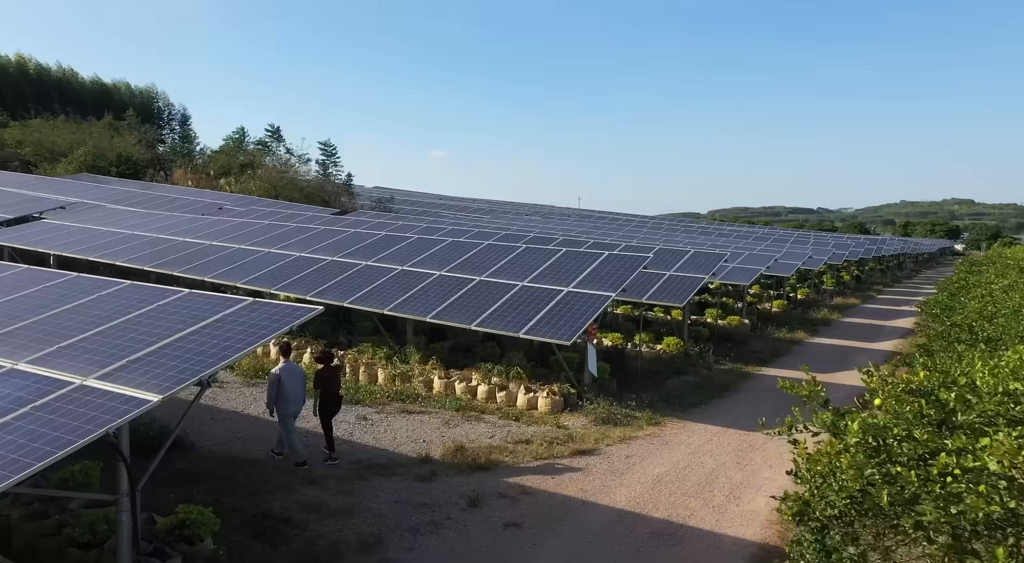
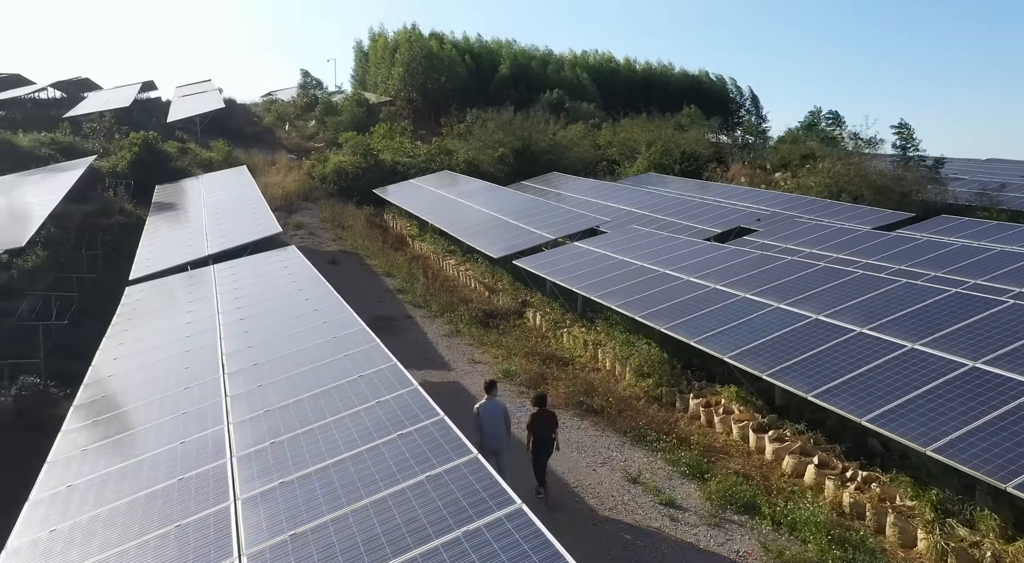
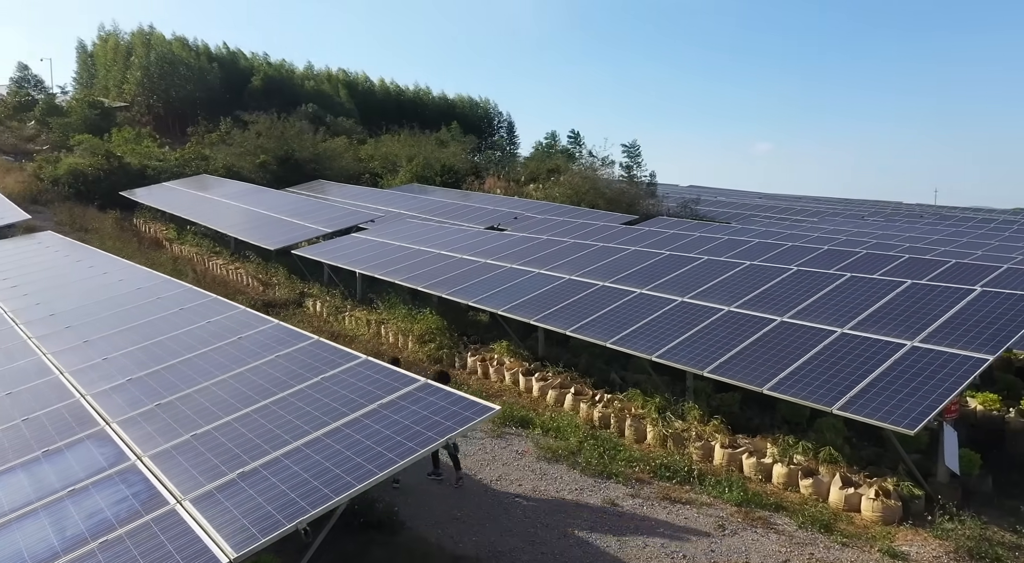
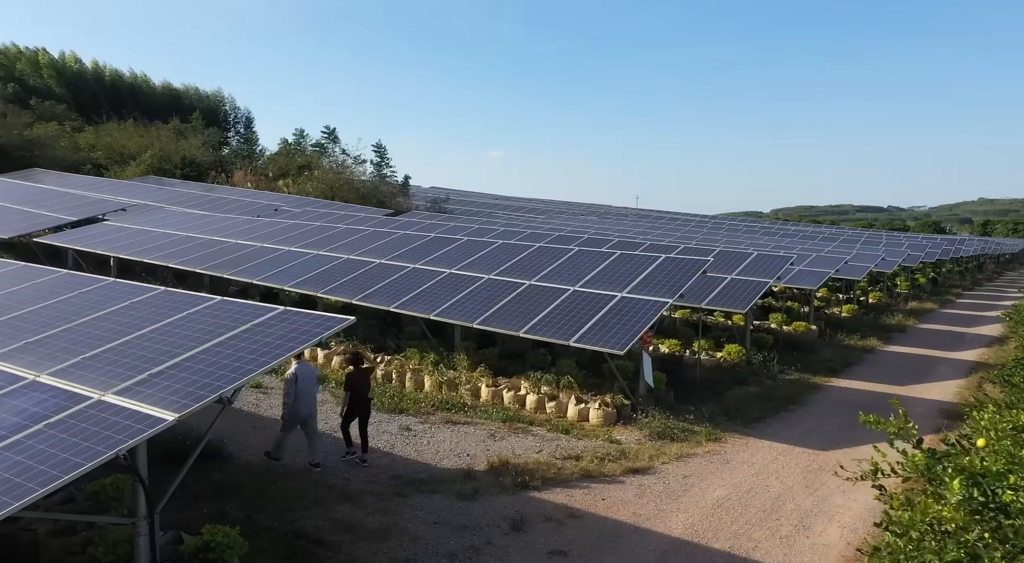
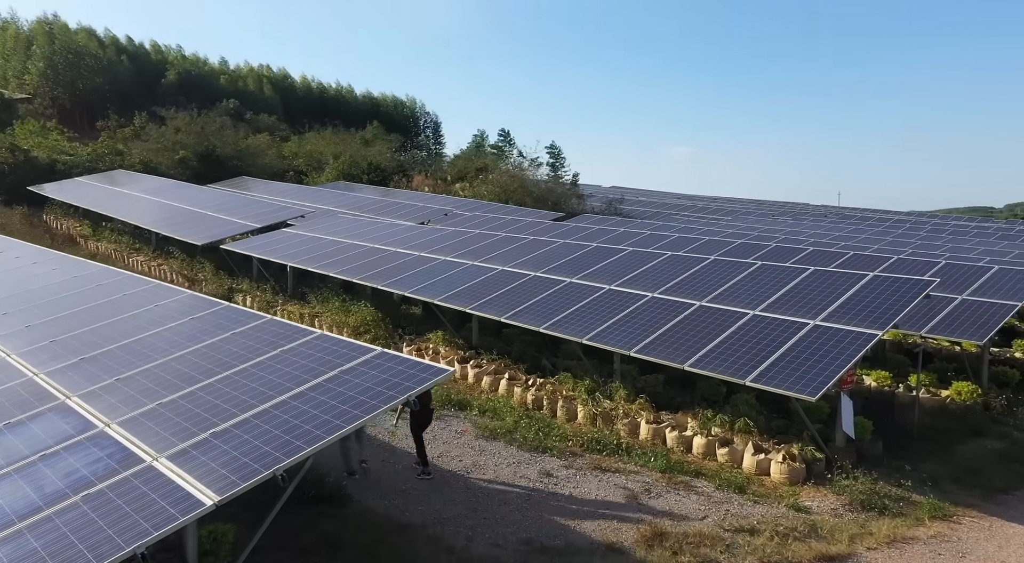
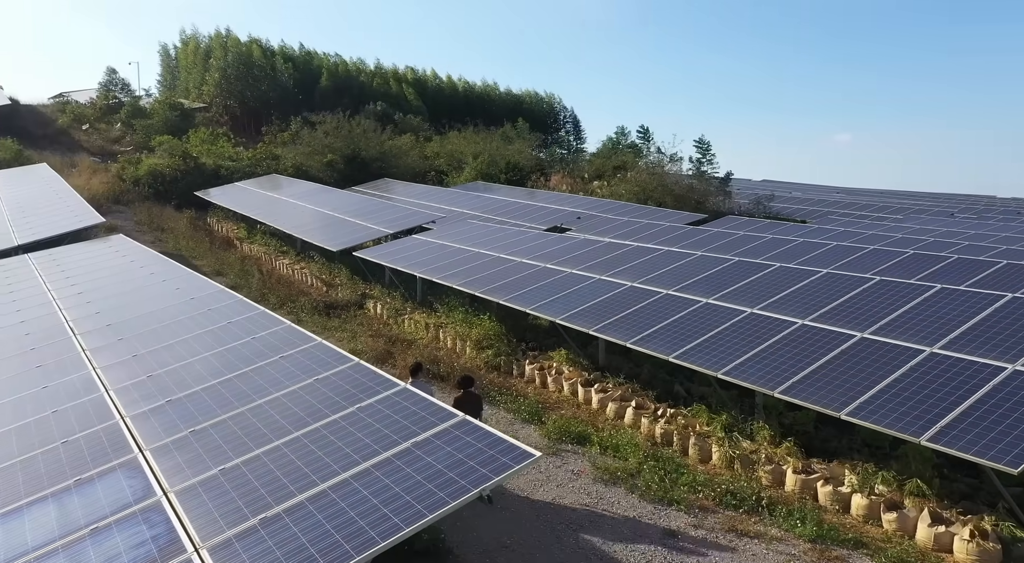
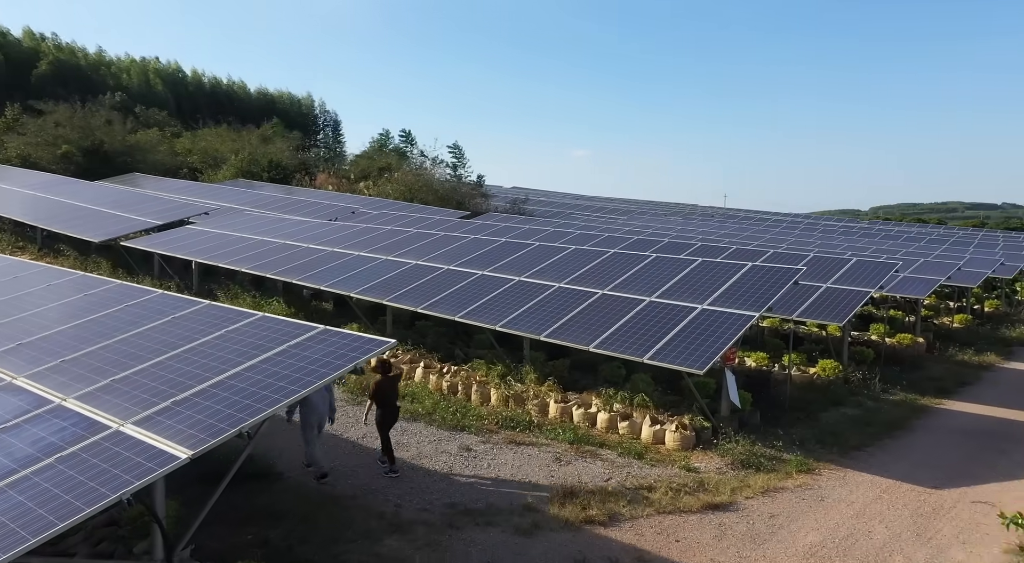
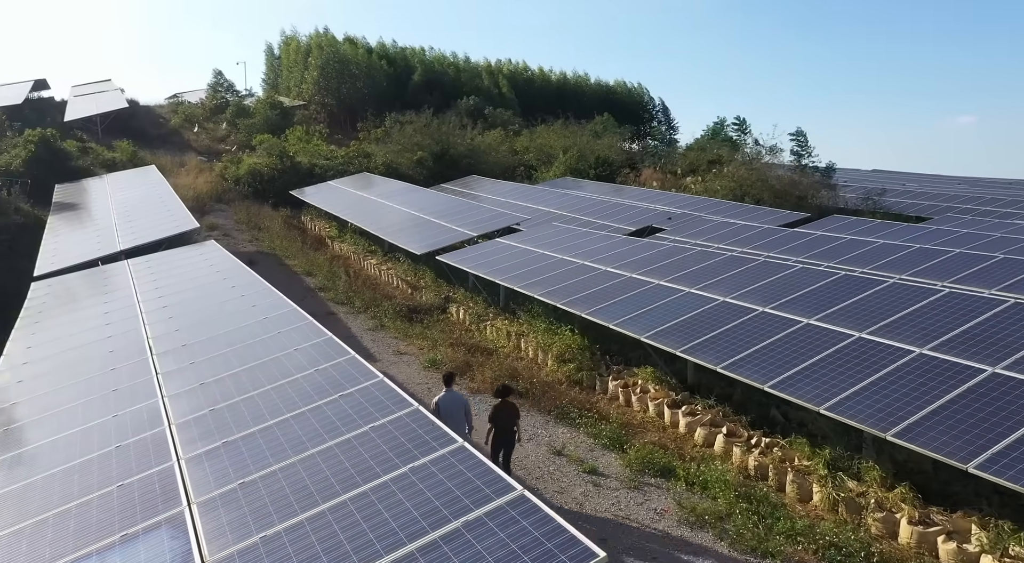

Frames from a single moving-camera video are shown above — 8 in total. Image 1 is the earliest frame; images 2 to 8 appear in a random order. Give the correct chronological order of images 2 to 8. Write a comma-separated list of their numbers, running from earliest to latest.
4, 7, 5, 3, 6, 8, 2
